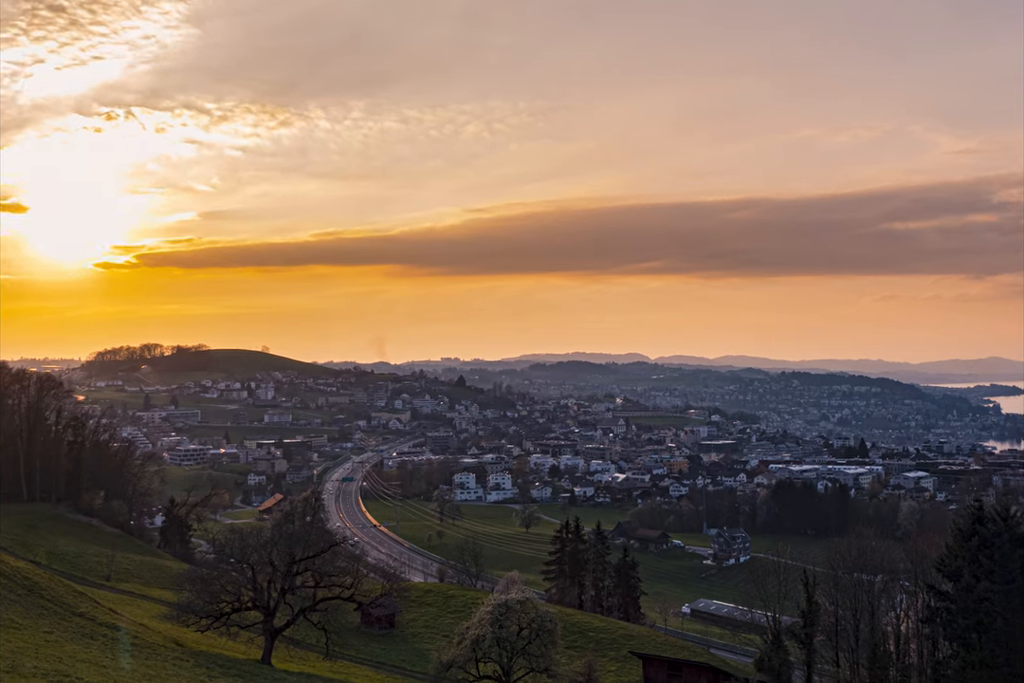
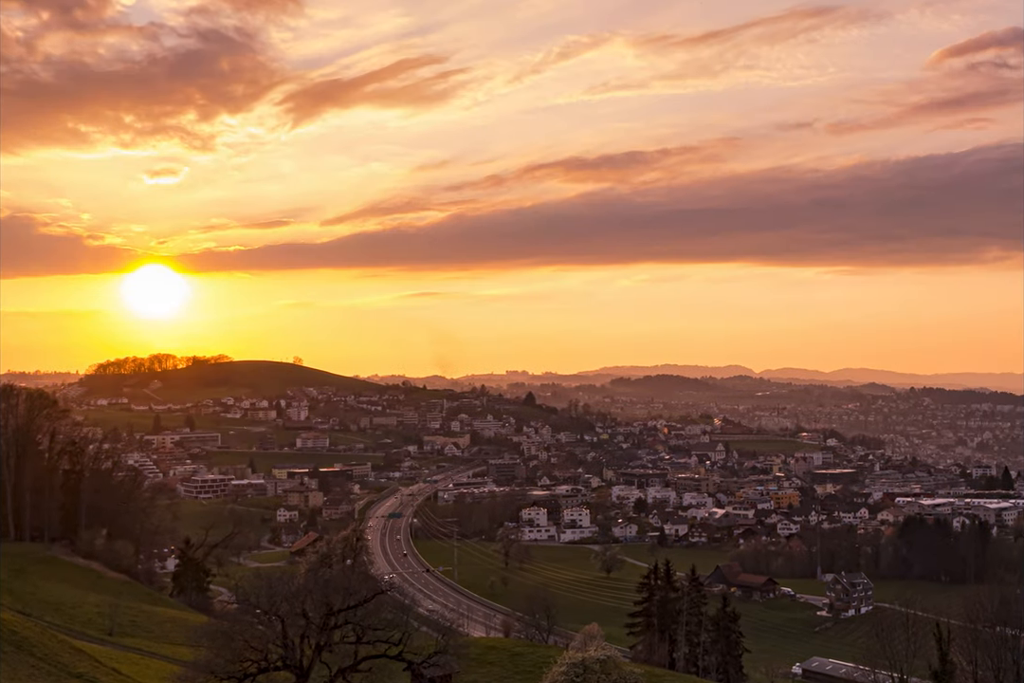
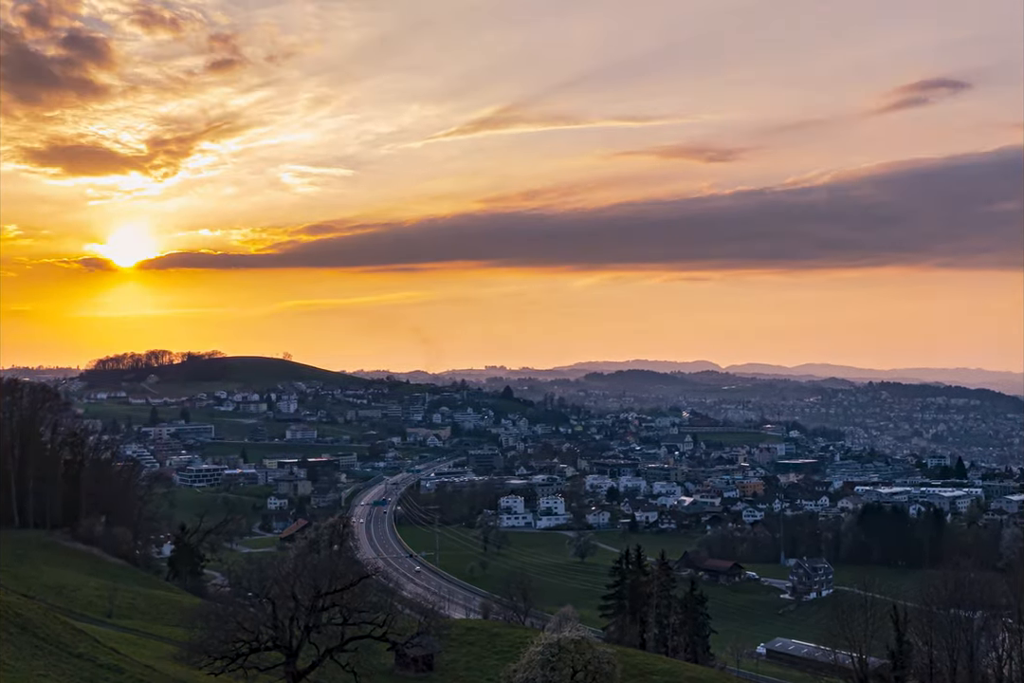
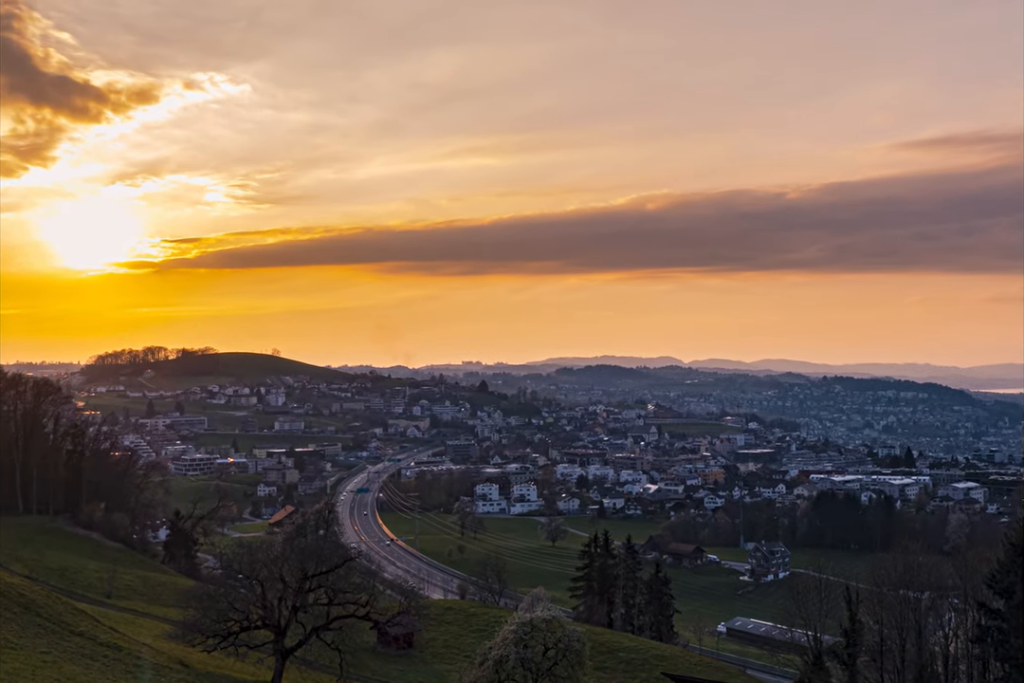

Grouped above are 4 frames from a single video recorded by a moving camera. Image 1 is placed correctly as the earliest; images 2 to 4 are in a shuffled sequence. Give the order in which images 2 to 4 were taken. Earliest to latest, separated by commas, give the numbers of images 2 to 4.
4, 3, 2
